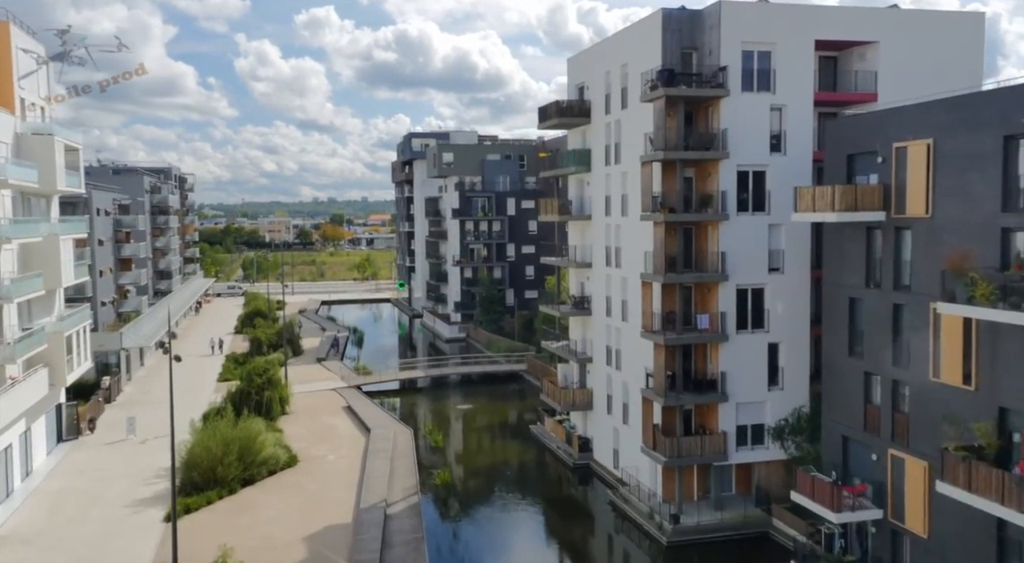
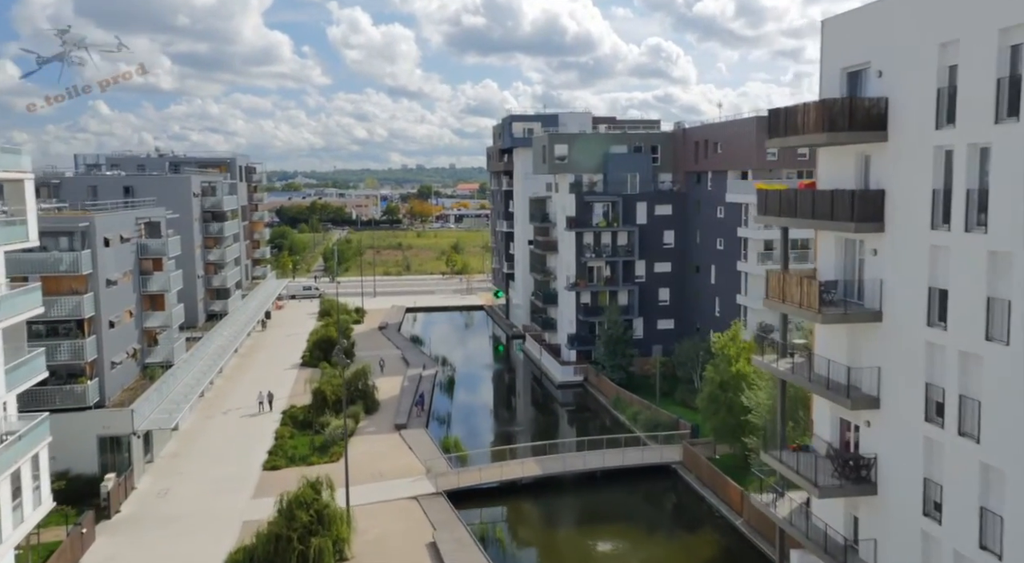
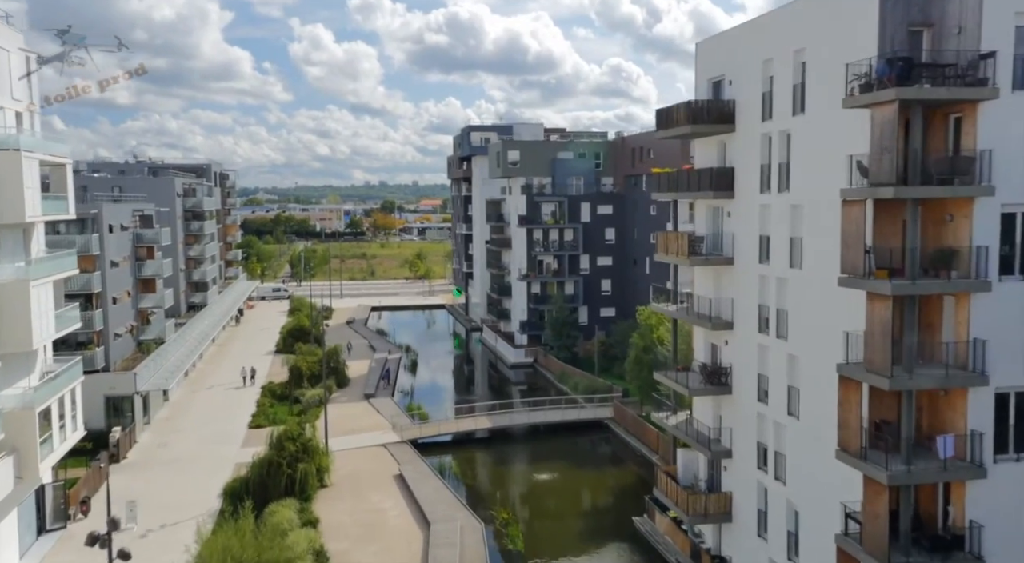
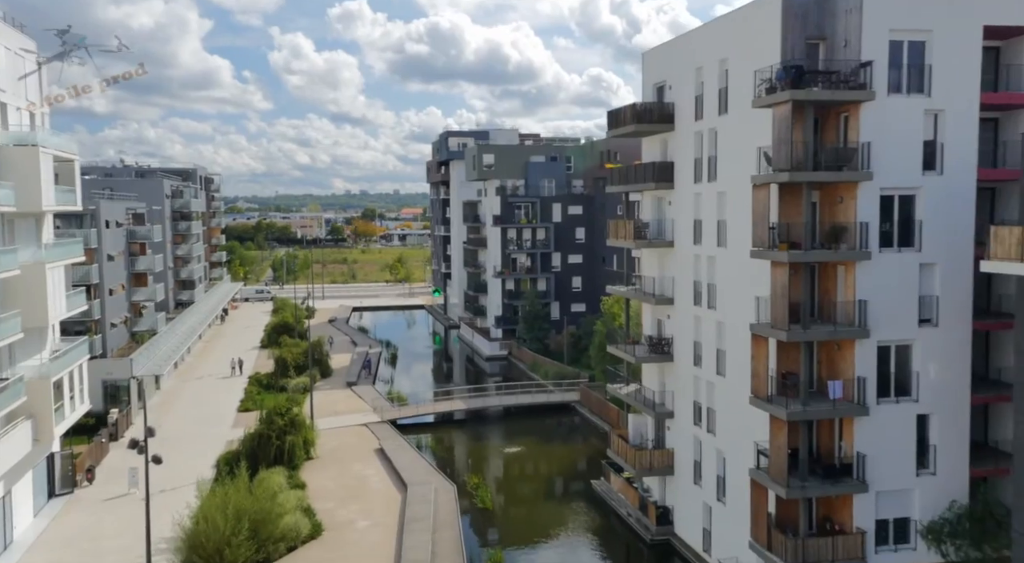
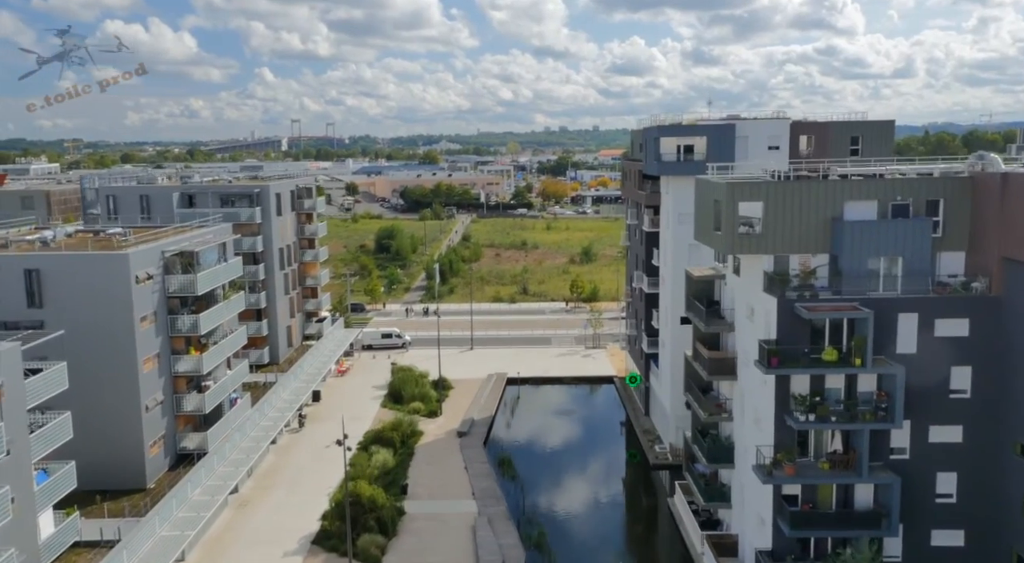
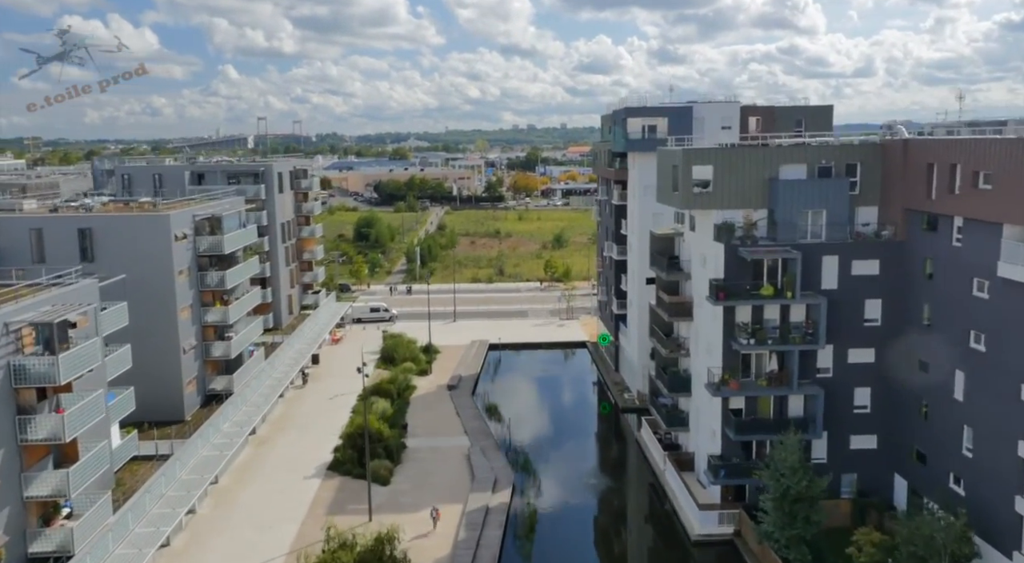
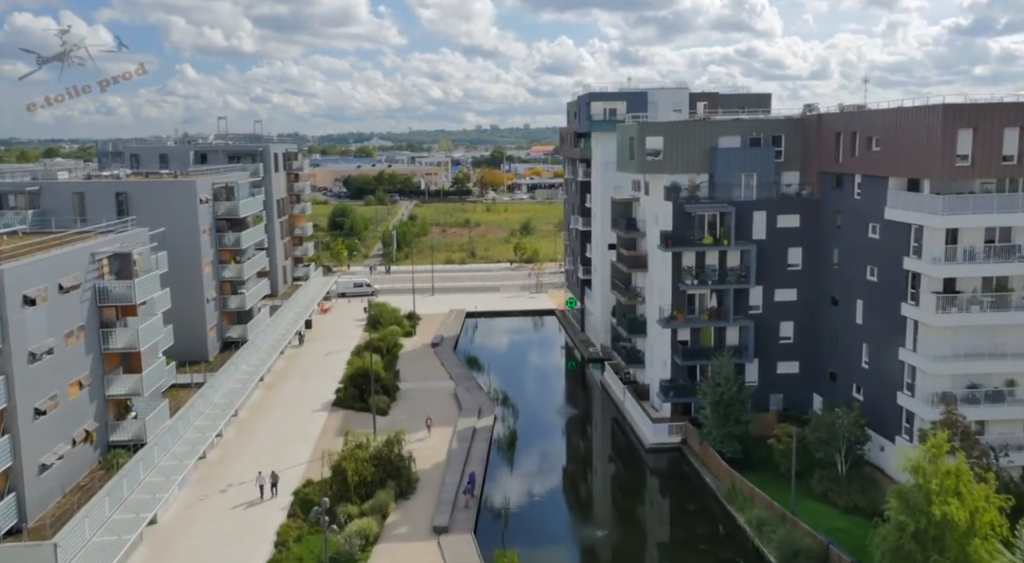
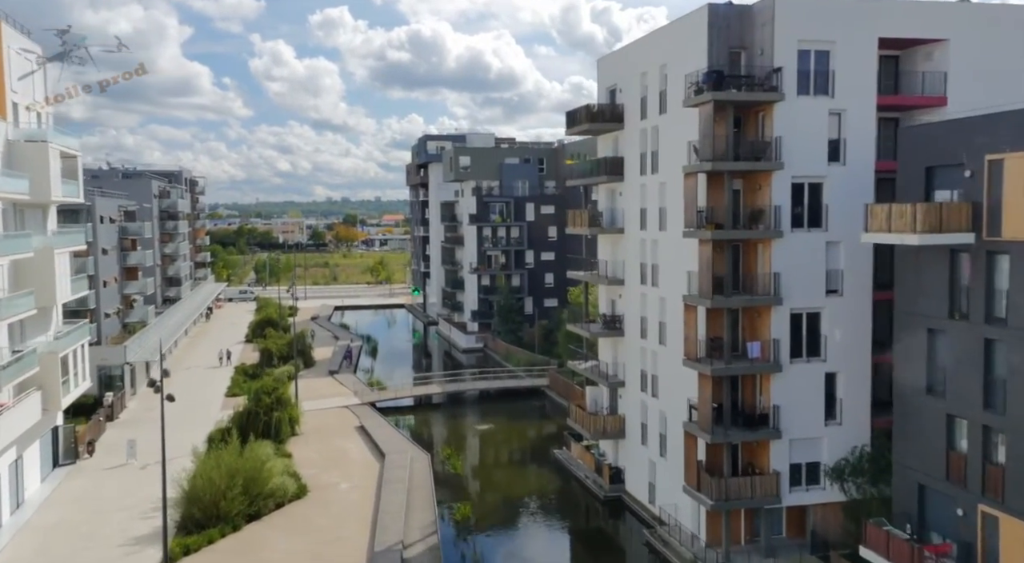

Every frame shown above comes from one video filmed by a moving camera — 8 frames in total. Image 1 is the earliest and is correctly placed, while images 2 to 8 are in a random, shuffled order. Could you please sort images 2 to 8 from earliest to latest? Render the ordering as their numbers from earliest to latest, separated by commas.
8, 4, 3, 2, 7, 6, 5
